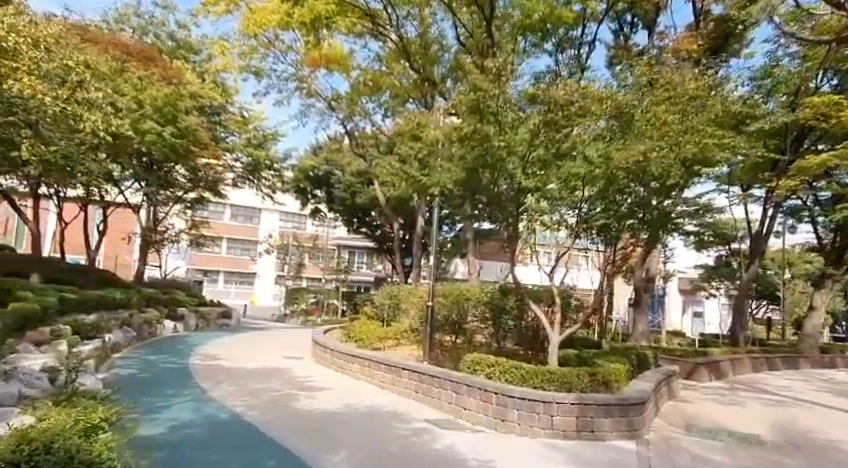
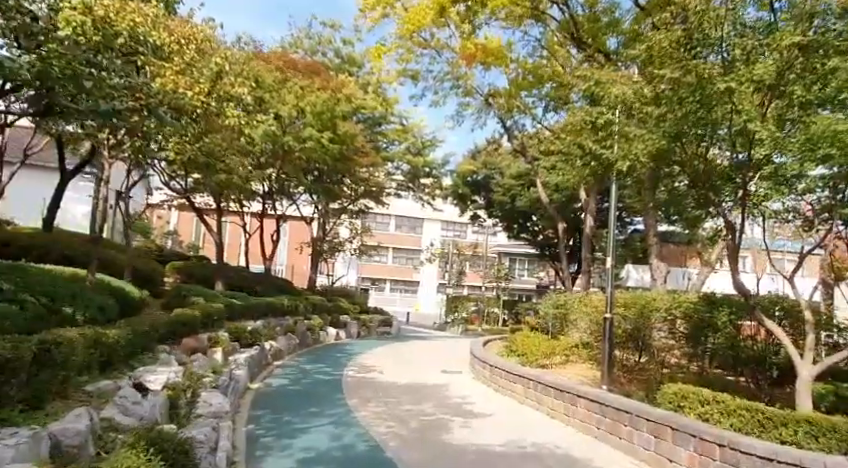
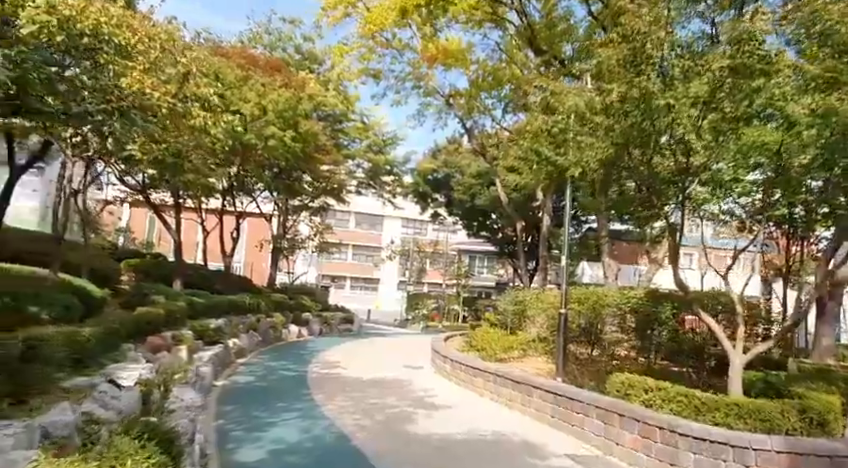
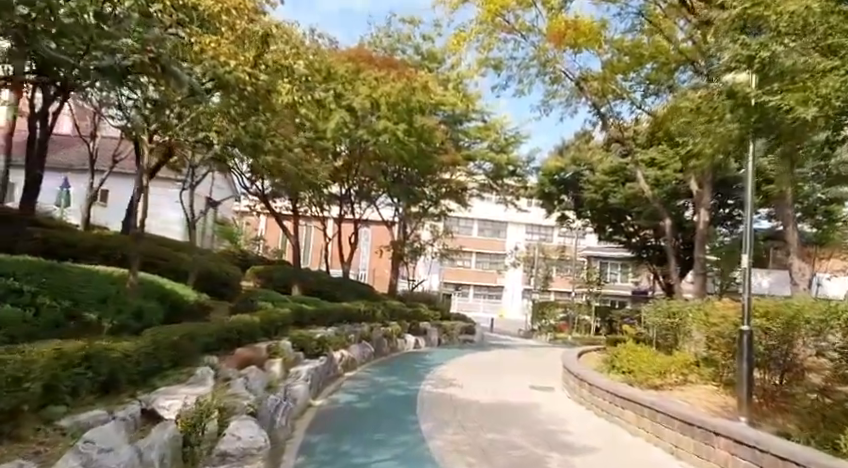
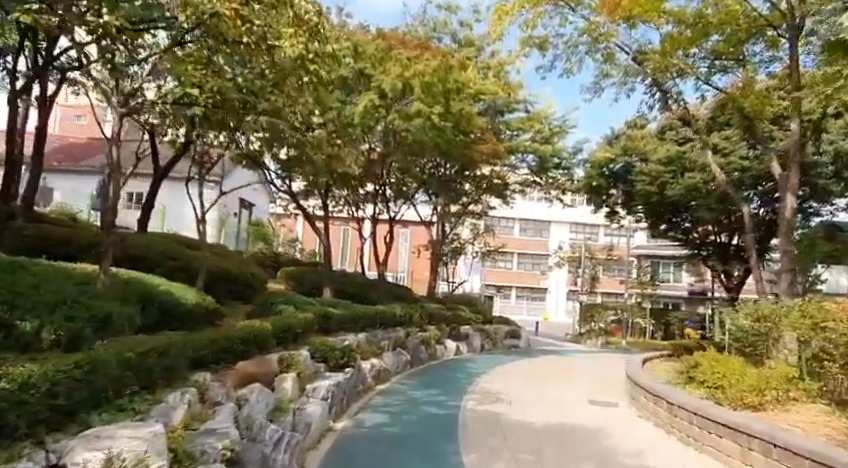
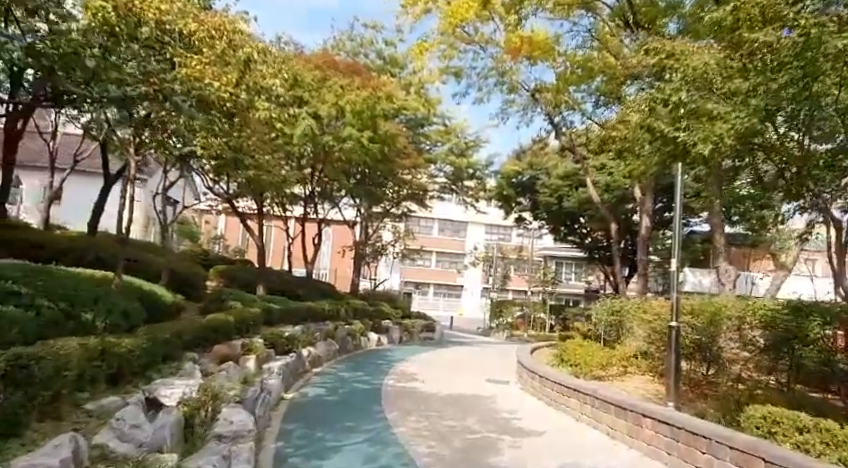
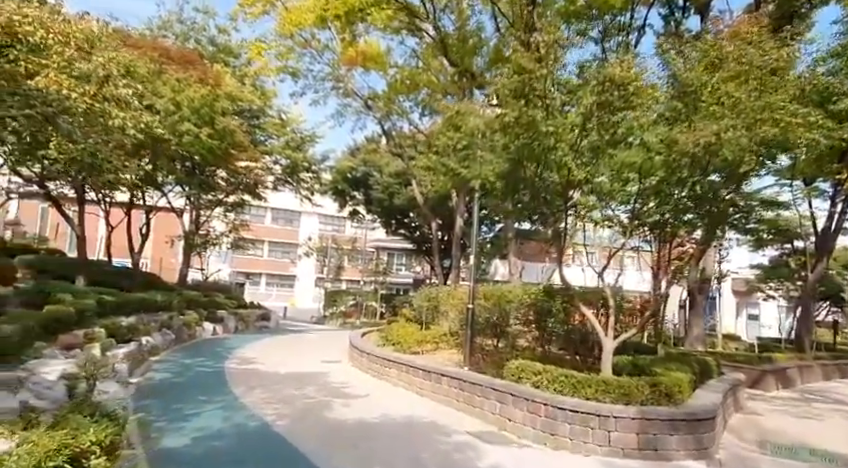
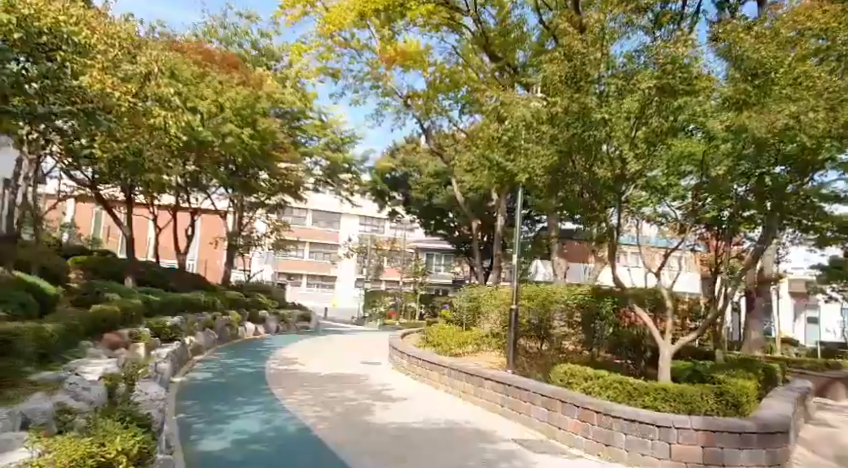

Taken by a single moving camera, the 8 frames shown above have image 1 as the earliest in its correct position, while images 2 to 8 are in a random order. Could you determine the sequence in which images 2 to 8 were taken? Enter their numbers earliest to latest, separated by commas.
7, 8, 3, 2, 6, 4, 5
